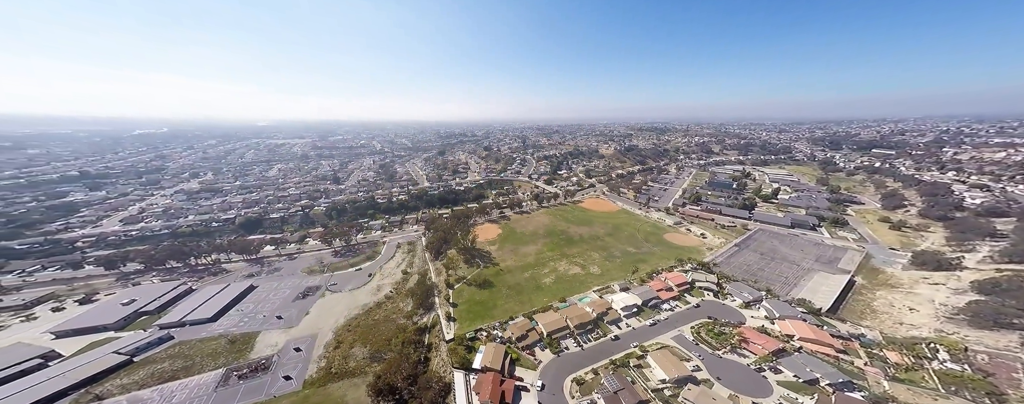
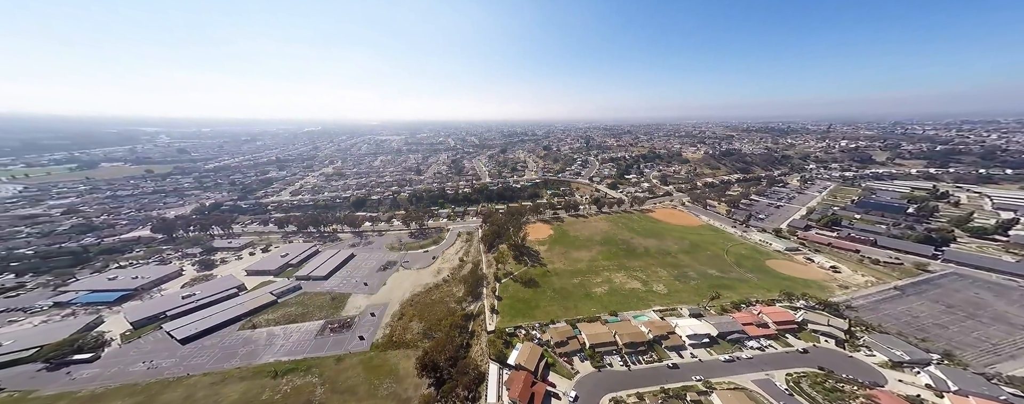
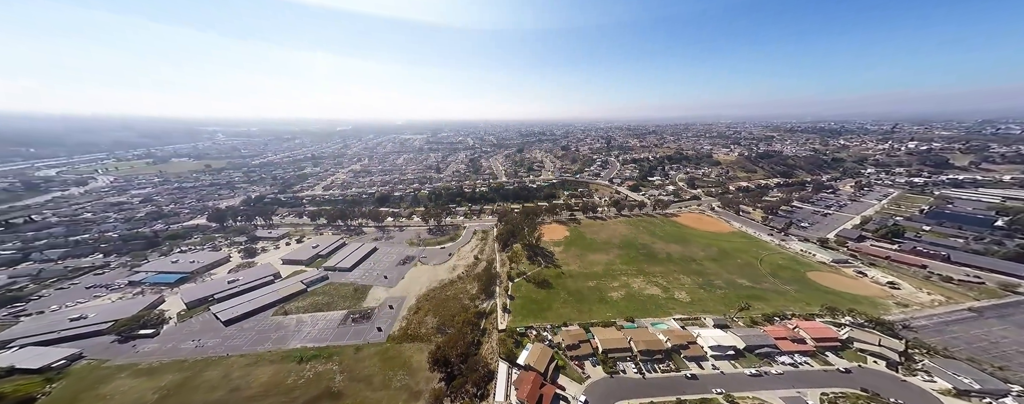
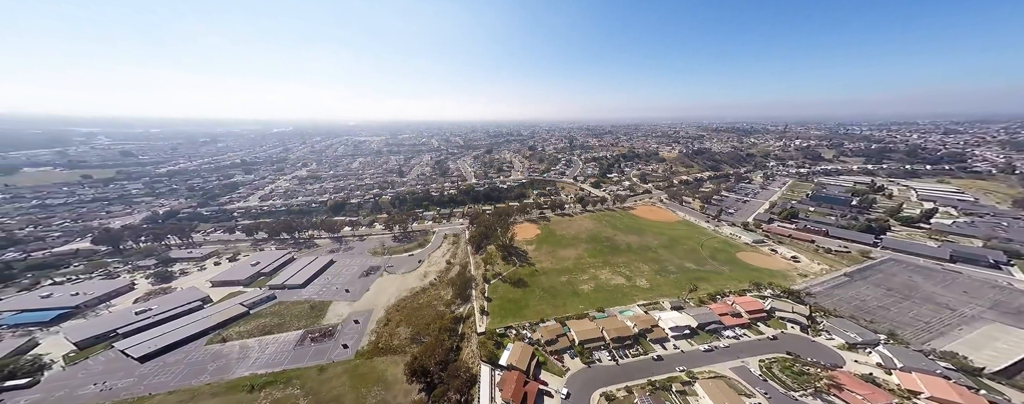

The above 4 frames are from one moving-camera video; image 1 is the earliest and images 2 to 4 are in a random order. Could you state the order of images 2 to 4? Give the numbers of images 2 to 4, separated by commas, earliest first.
4, 2, 3
